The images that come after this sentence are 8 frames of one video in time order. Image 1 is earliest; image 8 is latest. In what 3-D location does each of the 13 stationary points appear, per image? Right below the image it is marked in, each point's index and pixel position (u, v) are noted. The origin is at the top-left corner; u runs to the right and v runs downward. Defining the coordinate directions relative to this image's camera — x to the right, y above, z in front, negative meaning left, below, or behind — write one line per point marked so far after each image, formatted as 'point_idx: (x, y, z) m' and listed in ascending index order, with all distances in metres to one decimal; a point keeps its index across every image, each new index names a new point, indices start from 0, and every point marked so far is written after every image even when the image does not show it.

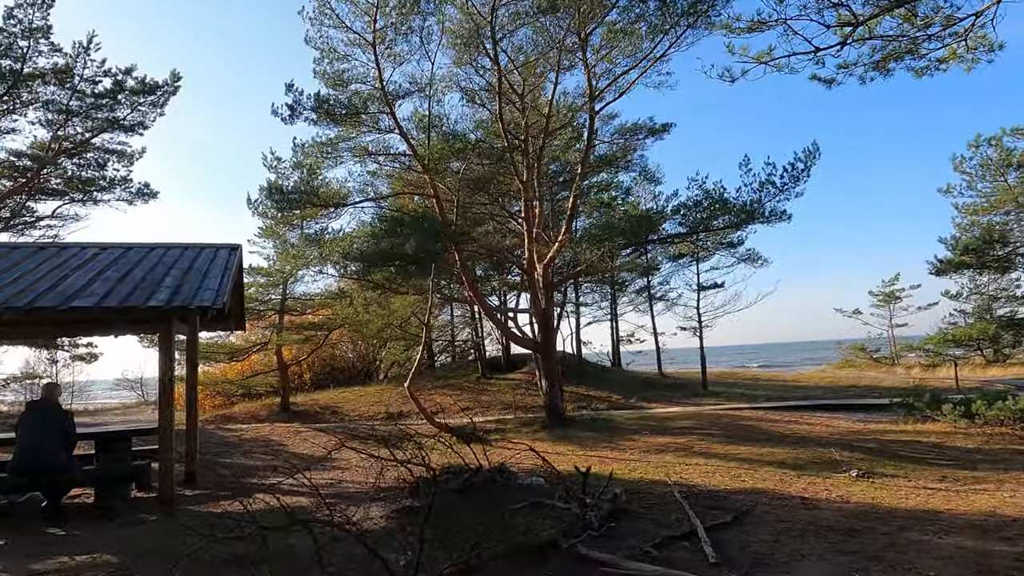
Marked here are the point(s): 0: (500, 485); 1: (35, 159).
0: (-0.1, -2.4, +8.2) m
1: (-12.1, +3.3, +16.8) m
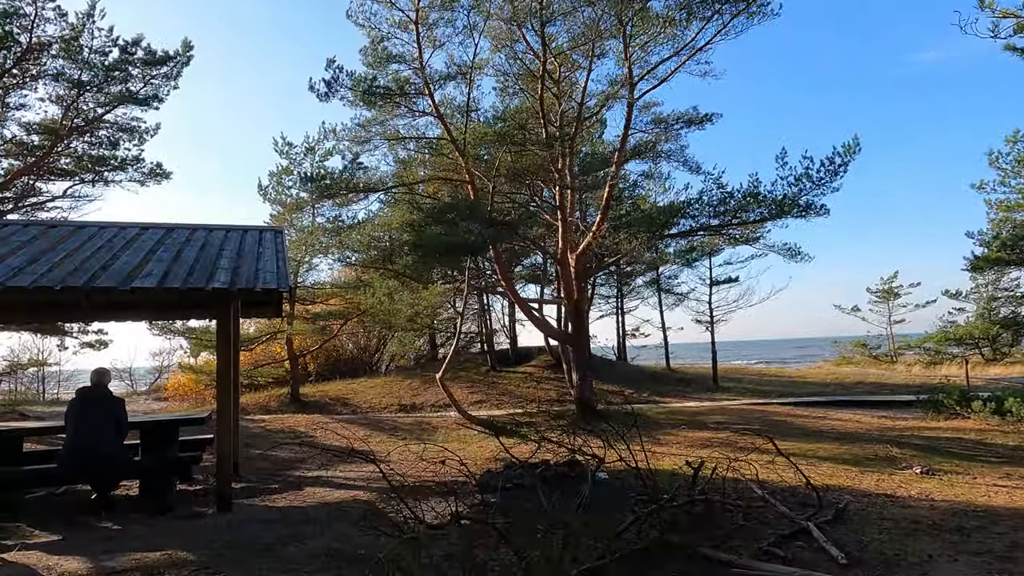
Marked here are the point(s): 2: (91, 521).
0: (+0.8, -2.3, +7.8) m
1: (-11.3, +3.7, +16.1) m
2: (-4.8, -2.7, +7.6) m
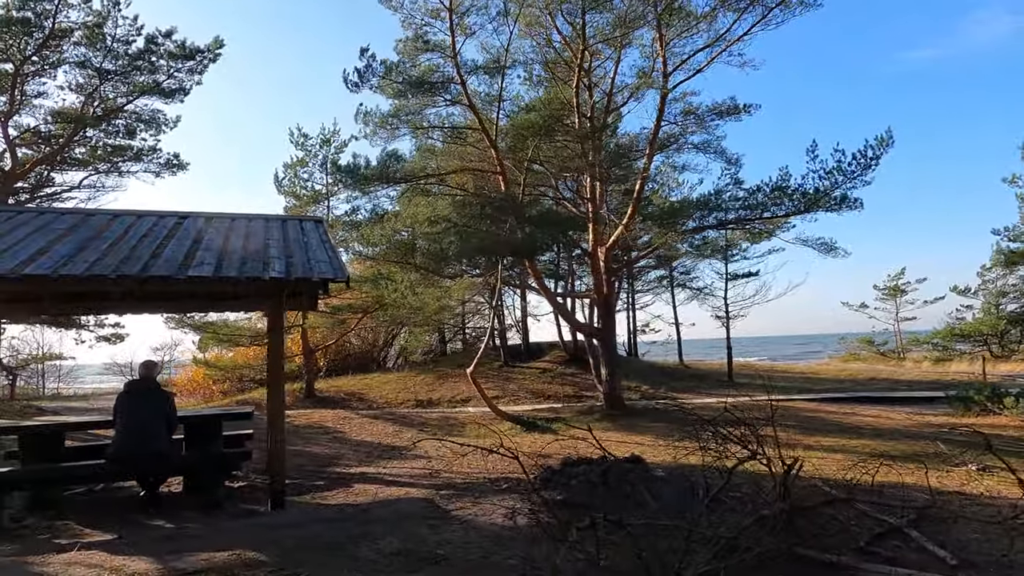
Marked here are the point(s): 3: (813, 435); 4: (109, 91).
0: (+1.5, -2.2, +7.6) m
1: (-10.7, +3.9, +15.7) m
2: (-4.1, -2.6, +7.3) m
3: (+5.9, -2.9, +13.0) m
4: (-9.6, +4.7, +15.9) m
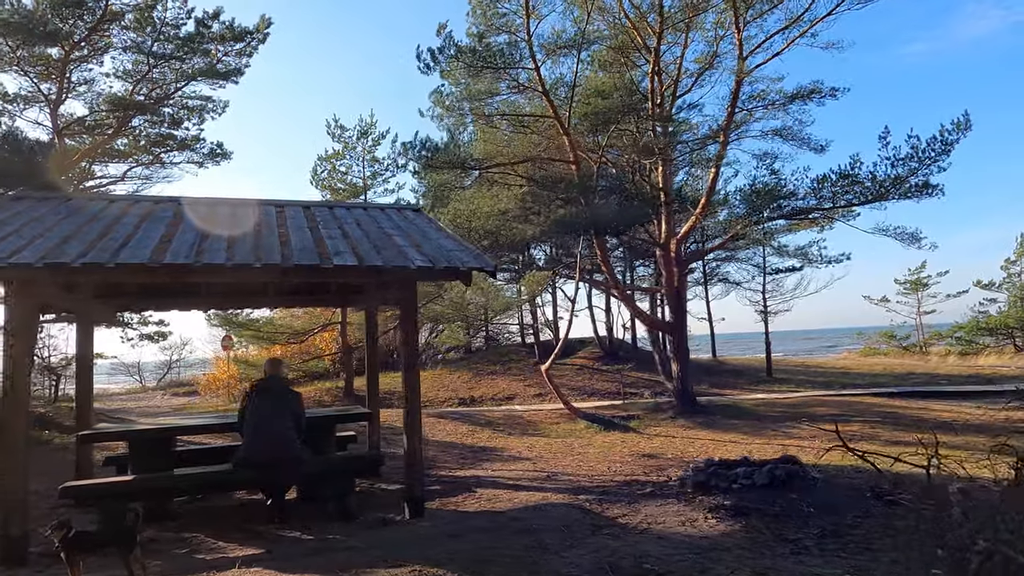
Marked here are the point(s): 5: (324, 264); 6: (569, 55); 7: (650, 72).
0: (+3.2, -2.0, +7.0) m
1: (-9.1, +4.0, +15.1) m
2: (-2.4, -2.5, +6.8) m
3: (+7.5, -2.7, +12.6) m
4: (-8.1, +4.8, +15.2) m
5: (-1.8, +0.2, +6.4) m
6: (+1.2, +4.8, +13.8) m
7: (+3.0, +4.7, +14.6) m
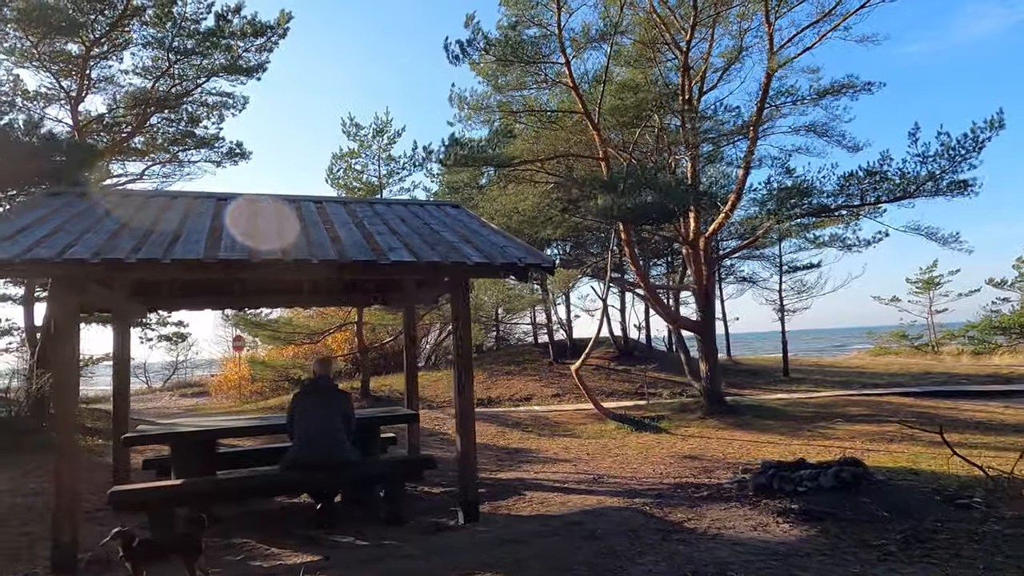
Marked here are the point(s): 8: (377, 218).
0: (+3.7, -2.0, +6.8) m
1: (-8.5, +4.0, +14.8) m
2: (-1.8, -2.4, +6.5) m
3: (+8.1, -2.7, +12.3) m
4: (-7.5, +4.8, +15.0) m
5: (-1.2, +0.3, +6.1) m
6: (+1.8, +4.8, +13.6) m
7: (+3.6, +4.7, +14.3) m
8: (-1.6, +0.8, +7.9) m
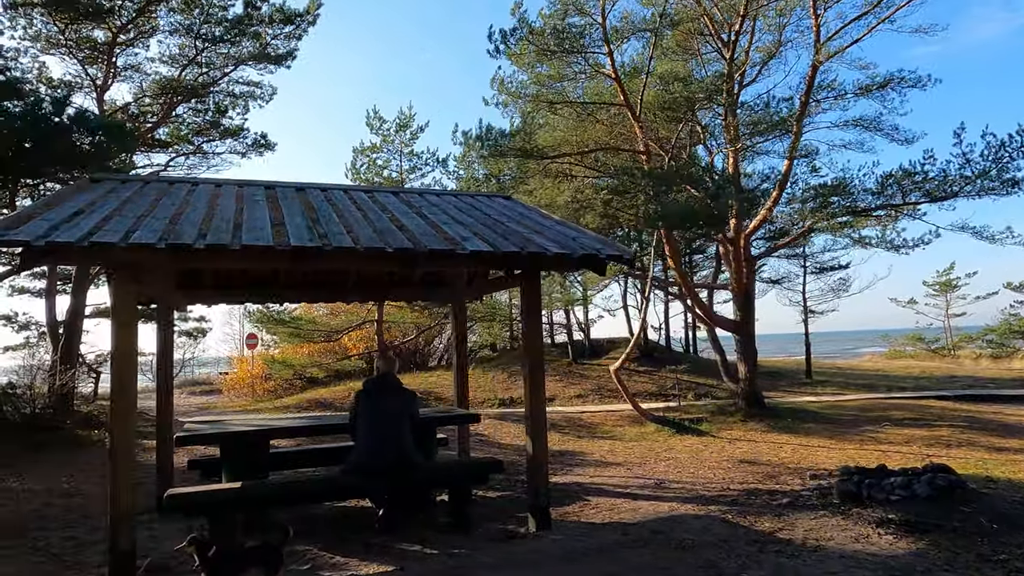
0: (+4.5, -2.0, +6.4) m
1: (-7.8, +4.1, +14.5) m
2: (-1.1, -2.4, +6.1) m
3: (+8.8, -2.7, +11.9) m
4: (-6.7, +4.9, +14.6) m
5: (-0.5, +0.3, +5.7) m
6: (+2.5, +4.9, +13.2) m
7: (+4.4, +4.8, +13.9) m
8: (-0.9, +0.9, +7.5) m
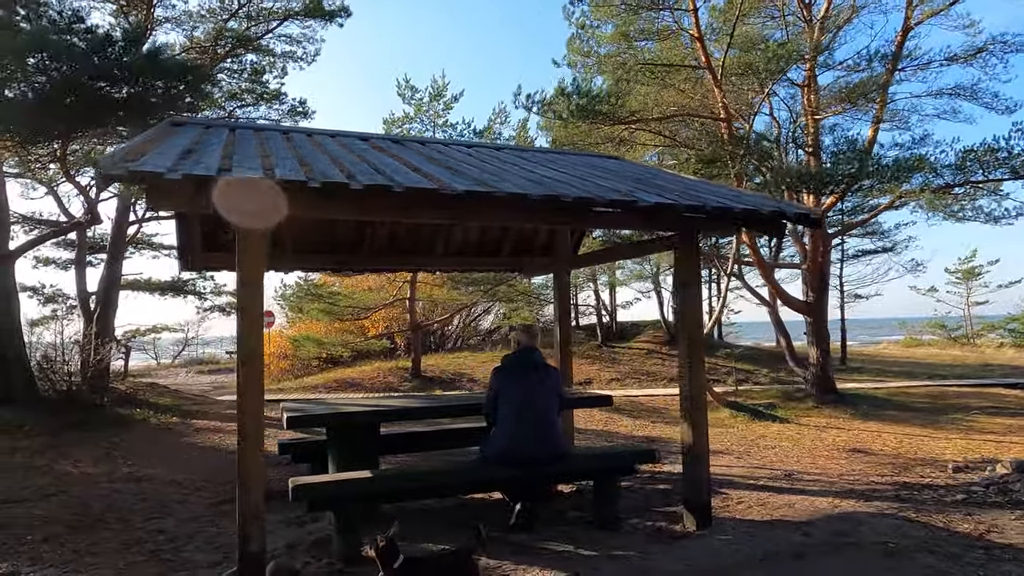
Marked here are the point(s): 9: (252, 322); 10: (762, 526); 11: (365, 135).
0: (+5.8, -1.7, +5.6) m
1: (-6.4, +4.7, +13.4) m
2: (+0.2, -2.0, +5.3) m
3: (+10.0, -2.3, +11.2) m
4: (-5.4, +5.5, +13.6) m
5: (+0.9, +0.6, +4.9) m
6: (+3.9, +5.3, +12.2) m
7: (+5.7, +5.2, +13.0) m
8: (+0.5, +1.2, +6.6) m
9: (-1.7, -0.2, +4.4) m
10: (+2.1, -2.0, +5.6) m
11: (-1.5, +1.6, +6.9) m
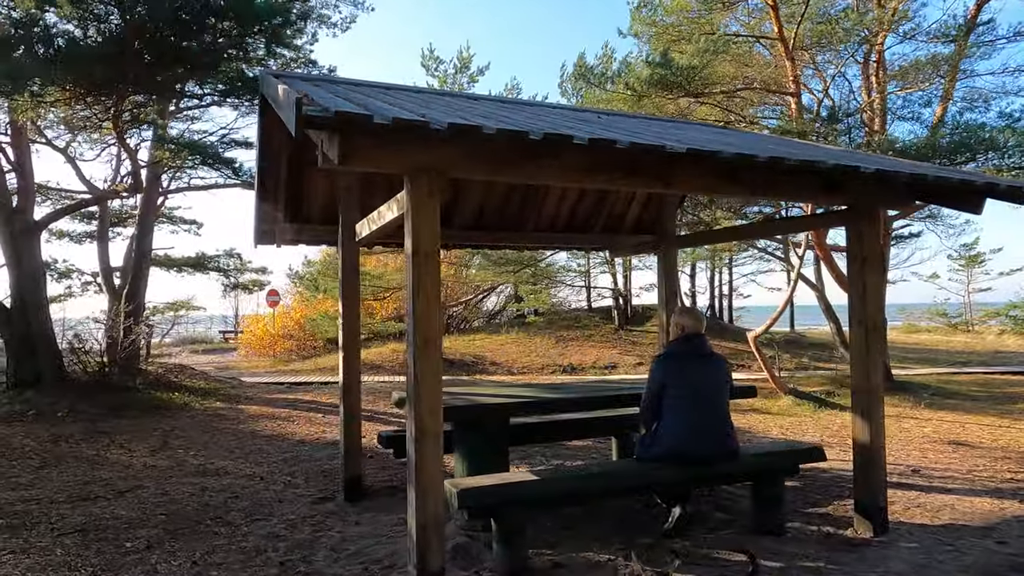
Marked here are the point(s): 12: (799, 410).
0: (+7.0, -1.6, +5.2) m
1: (-5.4, +5.2, +12.5) m
2: (+1.4, -1.9, +4.8) m
3: (+11.1, -2.1, +10.9) m
4: (-4.3, +6.0, +12.6) m
5: (+2.1, +0.8, +4.2) m
6: (+5.0, +5.6, +11.6) m
7: (+6.8, +5.5, +12.4) m
8: (+1.7, +1.4, +6.0) m
9: (-0.5, -0.1, +3.7) m
10: (+3.3, -1.9, +5.1) m
11: (-0.3, +1.8, +6.1) m
12: (+4.9, -2.1, +11.4) m
